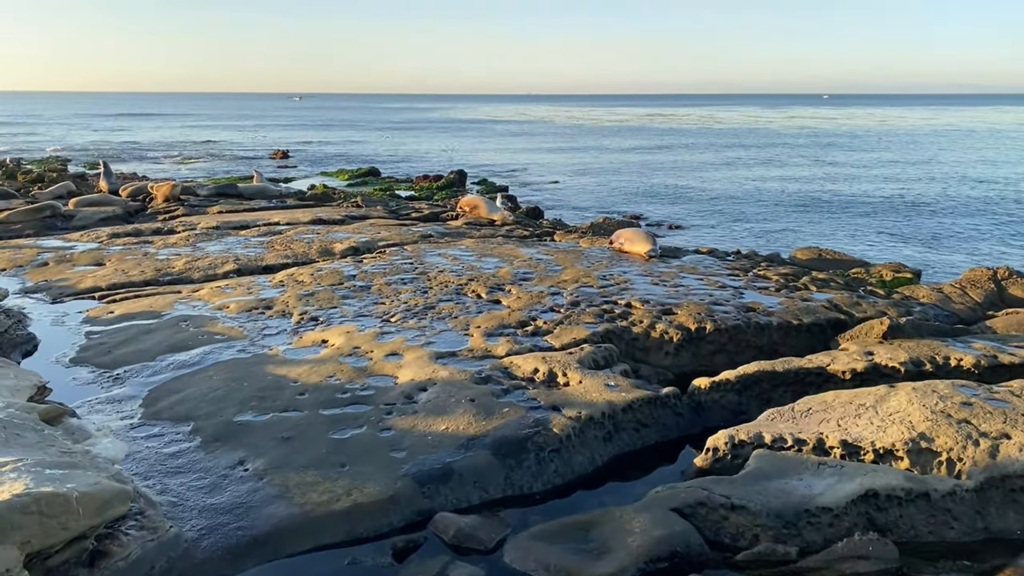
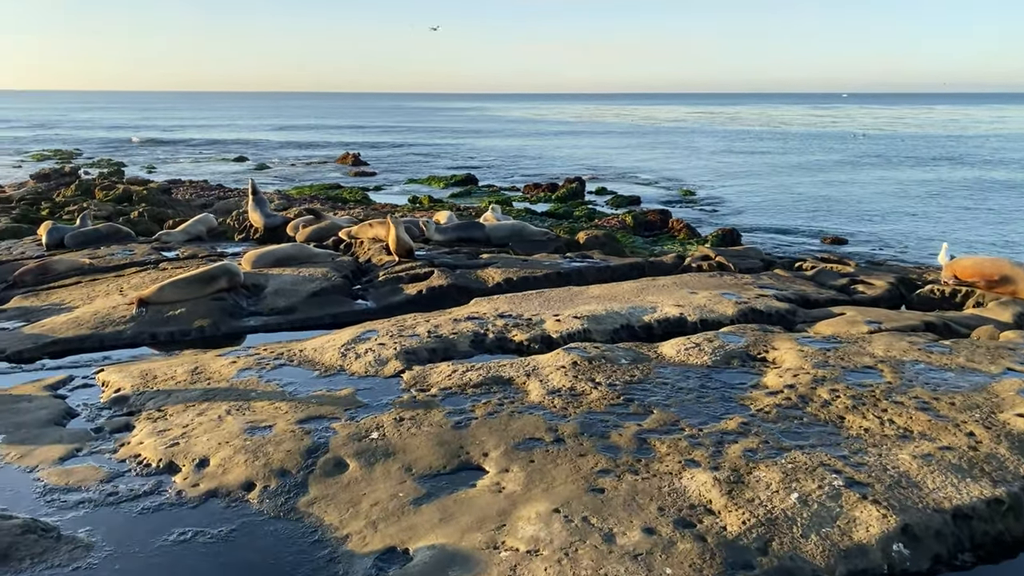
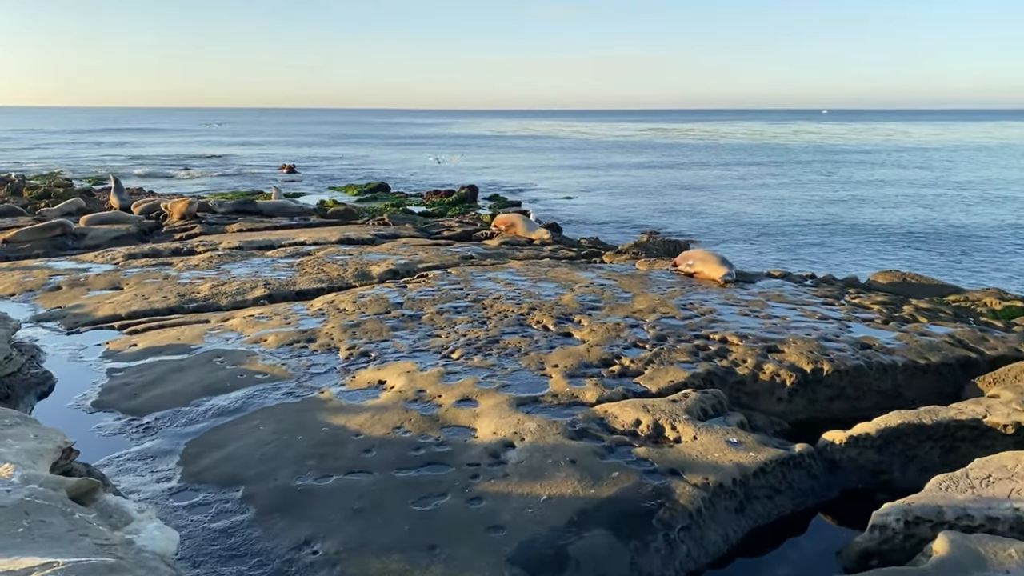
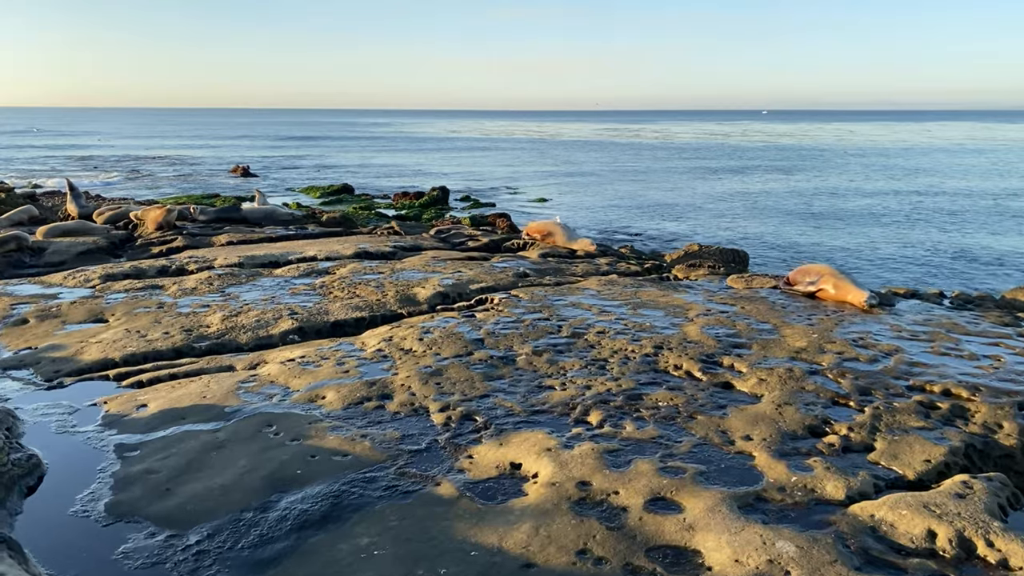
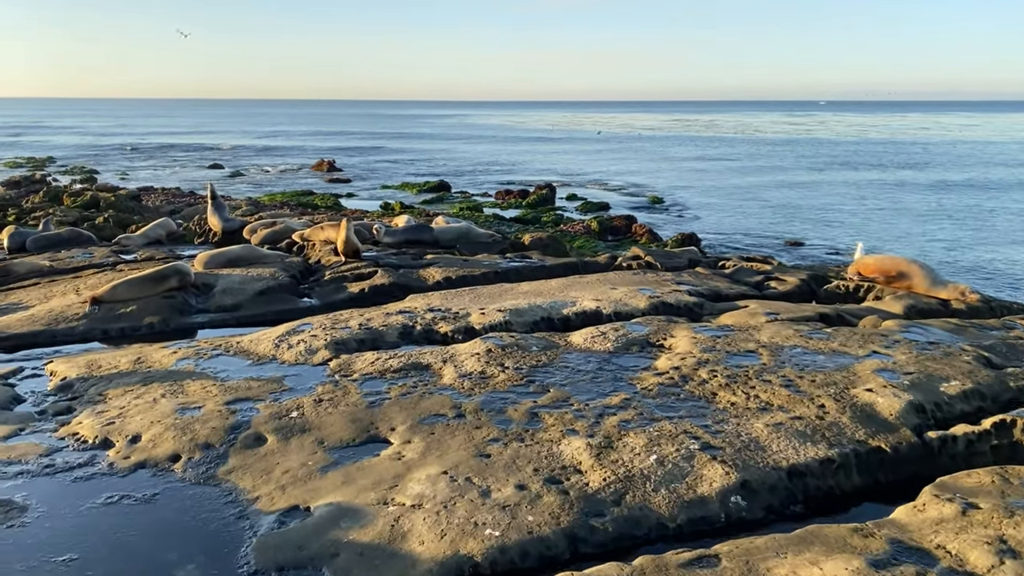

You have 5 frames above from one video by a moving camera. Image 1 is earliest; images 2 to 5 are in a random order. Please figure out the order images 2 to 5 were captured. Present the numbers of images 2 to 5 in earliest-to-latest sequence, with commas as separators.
3, 4, 5, 2
